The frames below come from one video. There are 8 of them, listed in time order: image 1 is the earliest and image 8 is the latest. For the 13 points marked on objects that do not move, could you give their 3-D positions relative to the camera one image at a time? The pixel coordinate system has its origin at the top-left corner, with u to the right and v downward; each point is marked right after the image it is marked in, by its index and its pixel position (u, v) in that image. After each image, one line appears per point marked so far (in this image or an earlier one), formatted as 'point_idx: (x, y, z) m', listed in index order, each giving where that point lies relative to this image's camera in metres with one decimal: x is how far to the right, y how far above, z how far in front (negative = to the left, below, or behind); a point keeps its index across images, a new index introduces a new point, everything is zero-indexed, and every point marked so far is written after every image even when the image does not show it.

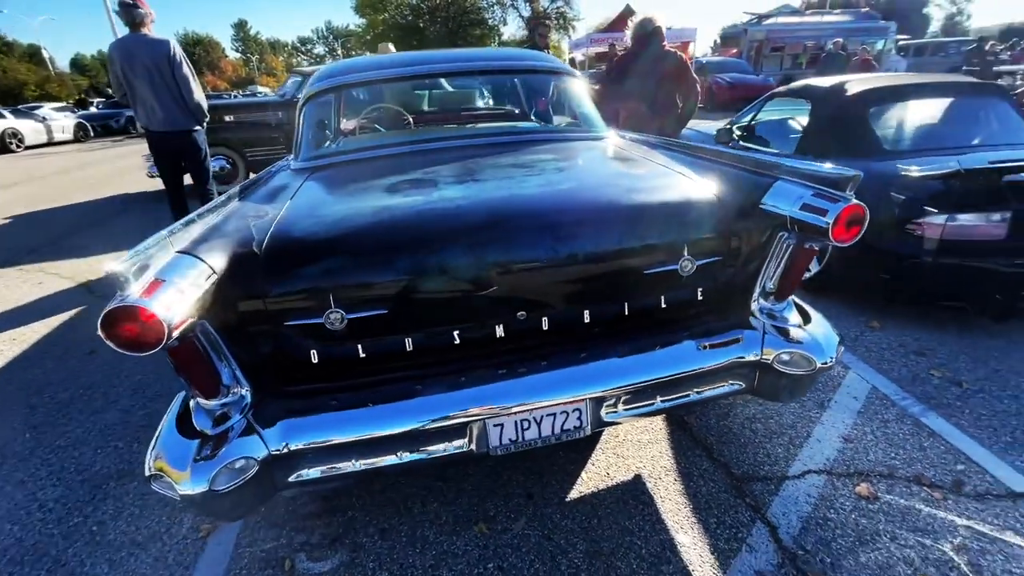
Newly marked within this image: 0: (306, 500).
0: (-0.8, -0.8, +1.9) m
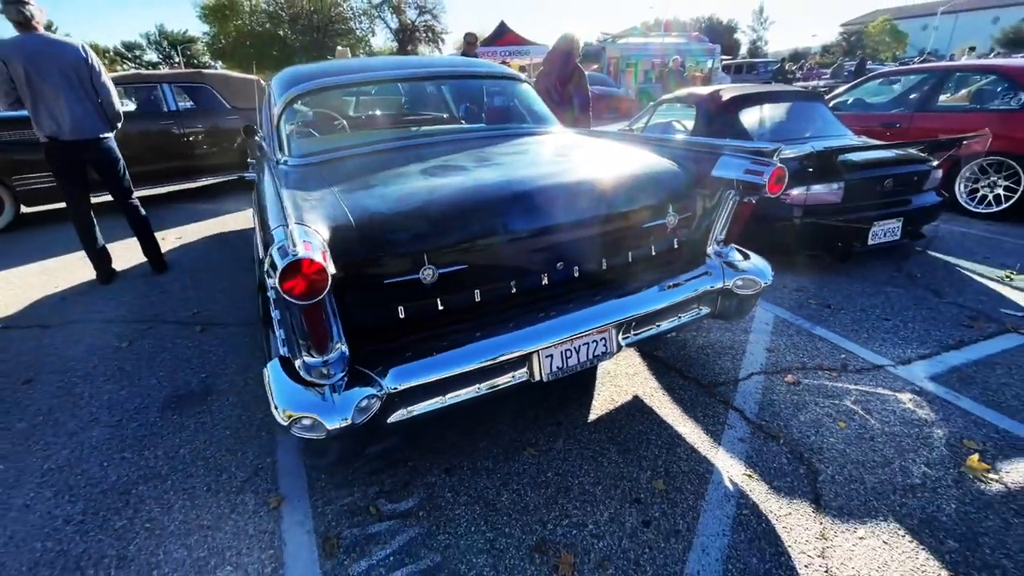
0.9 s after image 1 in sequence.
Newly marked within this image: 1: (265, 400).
0: (-0.6, -0.8, +2.1) m
1: (-1.3, -0.6, +2.6) m
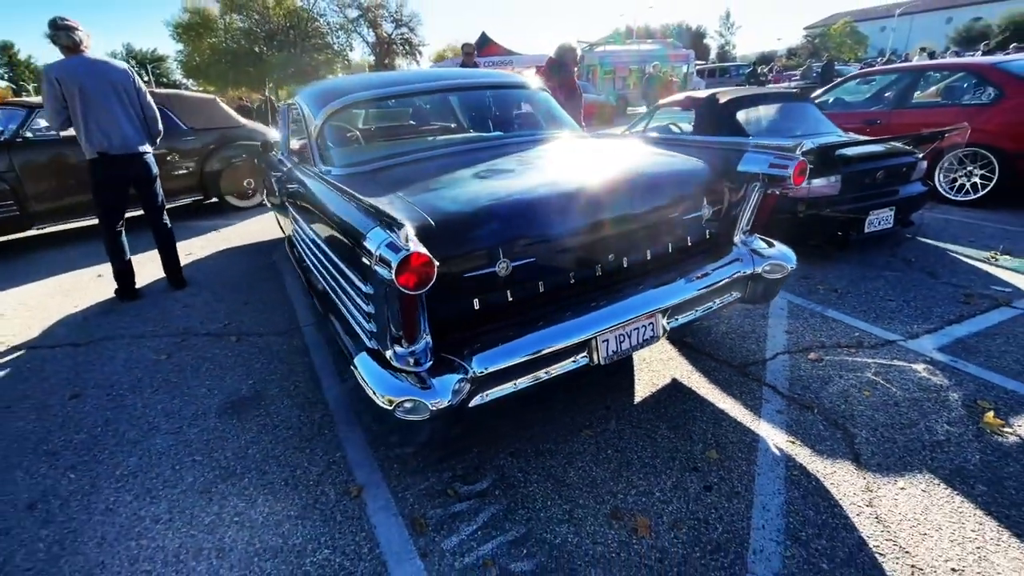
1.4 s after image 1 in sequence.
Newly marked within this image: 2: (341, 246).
0: (-0.4, -0.7, +2.2) m
1: (-1.1, -0.6, +2.7) m
2: (-0.7, +0.2, +1.9) m
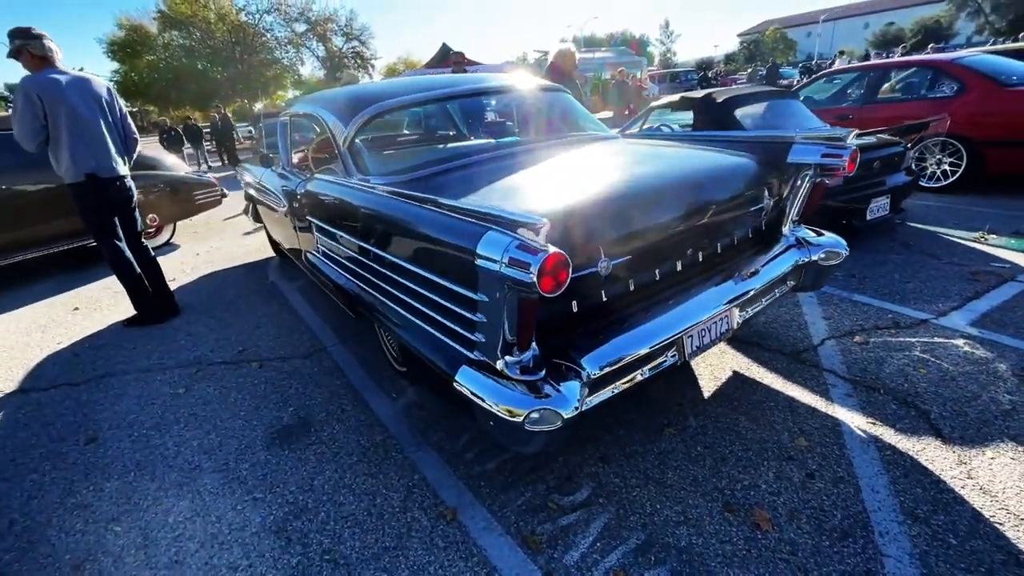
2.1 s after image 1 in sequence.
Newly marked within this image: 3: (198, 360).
0: (0.0, -0.8, +2.1) m
1: (-0.7, -0.7, +2.5) m
2: (-0.3, +0.1, +1.8) m
3: (-2.2, -0.5, +3.4) m
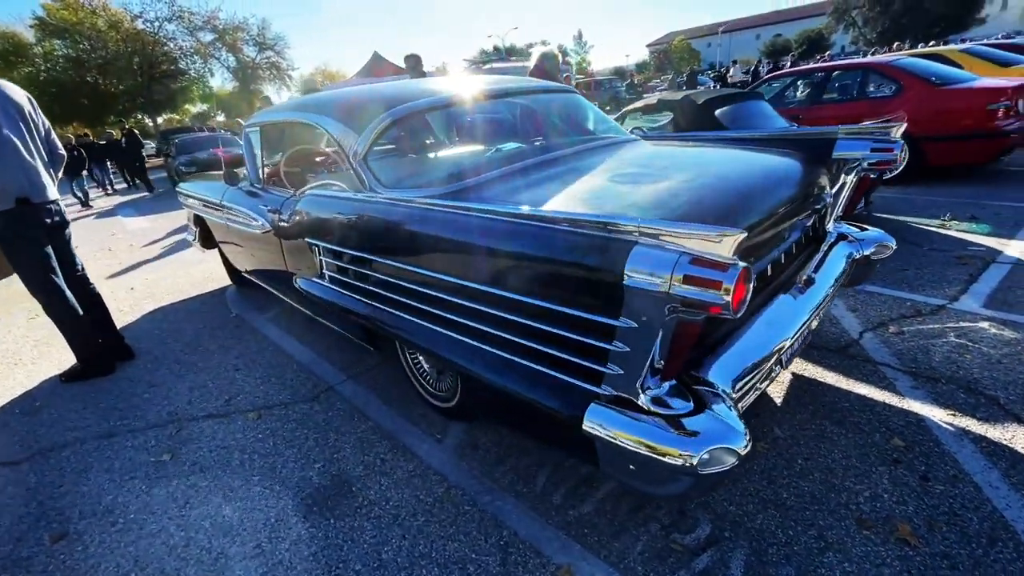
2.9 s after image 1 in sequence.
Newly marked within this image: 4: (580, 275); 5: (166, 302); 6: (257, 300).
0: (+0.4, -0.8, +1.9) m
1: (-0.4, -0.8, +2.2) m
2: (0.0, 0.0, +1.6) m
3: (-2.0, -0.8, +2.9) m
4: (+0.2, 0.0, +1.4) m
5: (-3.5, -0.1, +4.8) m
6: (-2.5, -0.1, +4.6) m
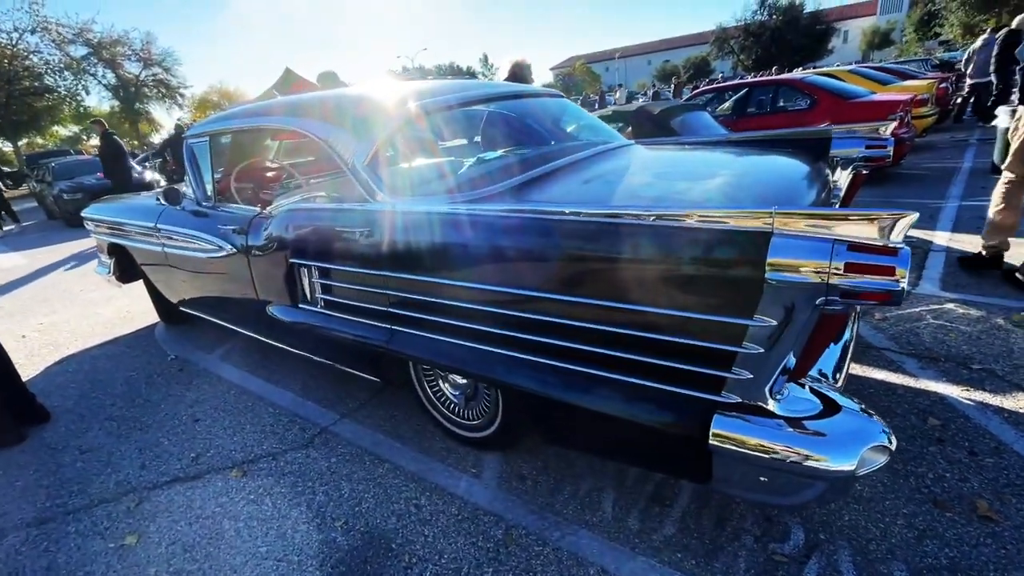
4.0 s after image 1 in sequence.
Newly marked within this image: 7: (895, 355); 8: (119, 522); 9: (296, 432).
0: (+0.7, -0.9, +1.8) m
1: (-0.1, -0.9, +1.9) m
2: (+0.3, 0.0, +1.4) m
3: (-1.9, -1.0, +2.3) m
4: (+0.5, 0.0, +1.2) m
5: (-3.7, -0.5, +4.0) m
6: (-2.6, -0.4, +4.0) m
7: (+2.1, -0.4, +2.6) m
8: (-1.7, -1.0, +2.1) m
9: (-1.2, -0.8, +2.6) m
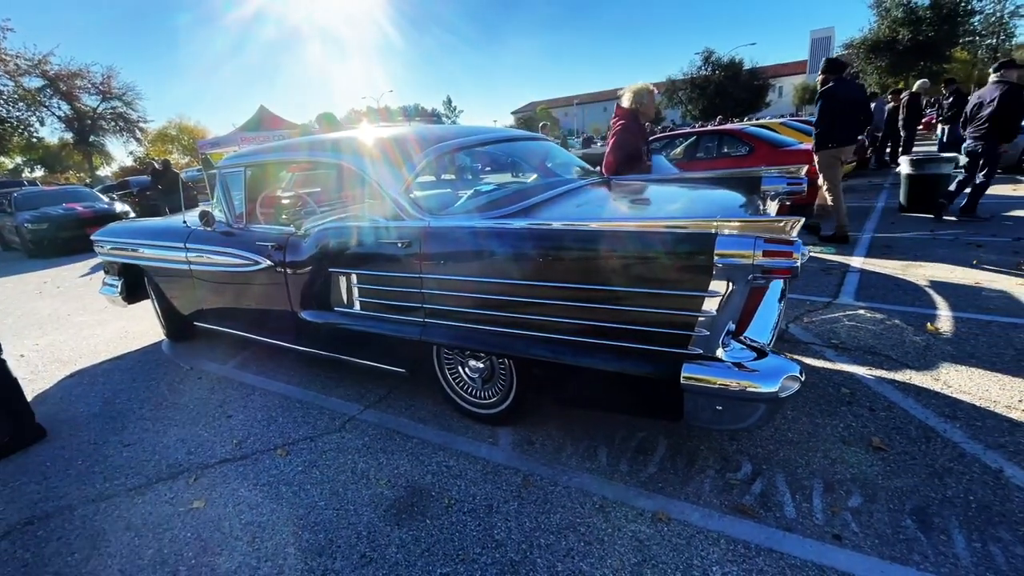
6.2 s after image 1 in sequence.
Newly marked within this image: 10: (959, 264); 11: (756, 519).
0: (+0.8, -0.8, +2.3) m
1: (-0.1, -0.9, +2.4) m
2: (+0.4, +0.1, +2.0) m
3: (-1.8, -1.0, +2.6) m
4: (+0.6, +0.1, +1.8) m
5: (-3.8, -0.7, +4.2) m
6: (-2.7, -0.6, +4.2) m
7: (+2.1, -0.4, +3.3) m
8: (-1.7, -1.0, +2.4) m
9: (-1.2, -0.8, +3.0) m
10: (+4.5, +0.2, +4.8) m
11: (+1.0, -0.9, +1.9) m
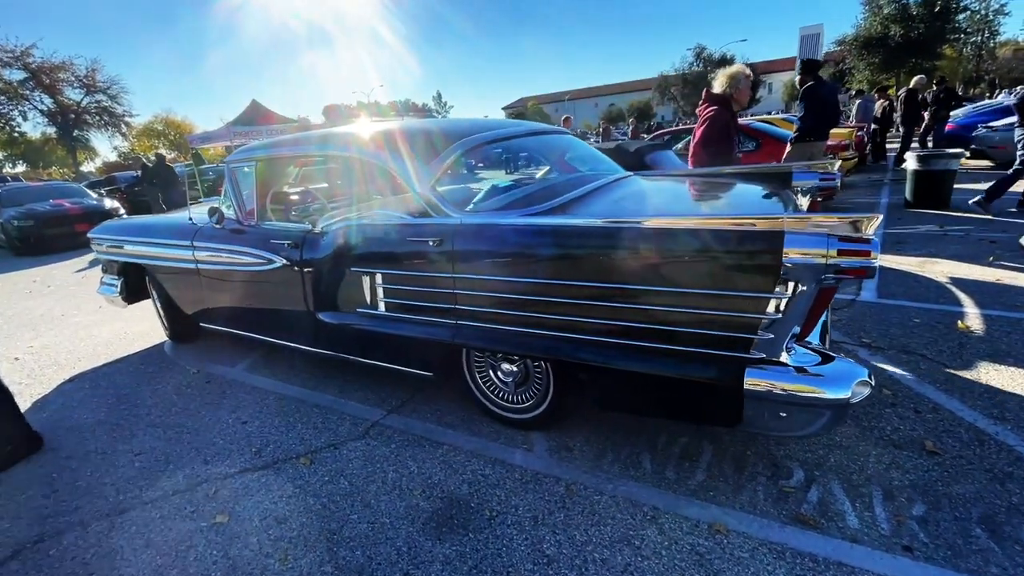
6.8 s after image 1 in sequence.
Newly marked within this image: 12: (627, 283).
0: (+1.0, -0.8, +2.2) m
1: (+0.1, -0.9, +2.3) m
2: (+0.6, +0.1, +1.9) m
3: (-1.6, -1.0, +2.5) m
4: (+0.8, +0.1, +1.7) m
5: (-3.6, -0.7, +4.1) m
6: (-2.5, -0.6, +4.1) m
7: (+2.3, -0.4, +3.2) m
8: (-1.5, -1.0, +2.3) m
9: (-1.0, -0.8, +2.8) m
10: (+4.6, +0.3, +4.7) m
11: (+1.2, -0.9, +1.8) m
12: (+0.5, 0.0, +2.0) m
